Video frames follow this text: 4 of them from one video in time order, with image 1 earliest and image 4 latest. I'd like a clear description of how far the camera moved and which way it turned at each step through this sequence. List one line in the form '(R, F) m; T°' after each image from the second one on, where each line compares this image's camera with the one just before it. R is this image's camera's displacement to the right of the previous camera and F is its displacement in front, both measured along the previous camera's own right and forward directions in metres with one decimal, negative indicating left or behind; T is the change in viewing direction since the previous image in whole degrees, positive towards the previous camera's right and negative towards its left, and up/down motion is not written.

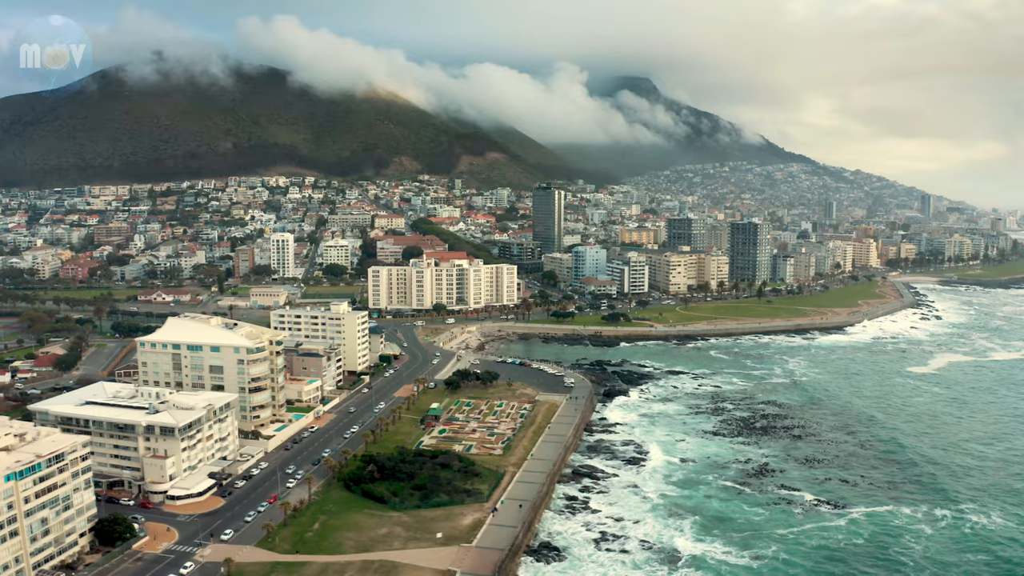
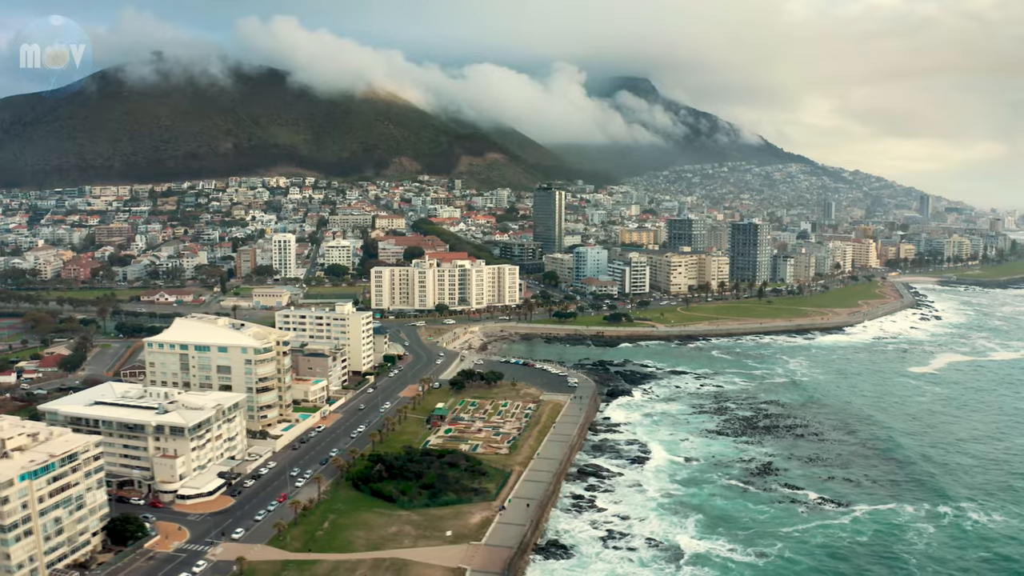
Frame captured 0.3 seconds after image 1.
(-0.4, -0.3) m; 0°
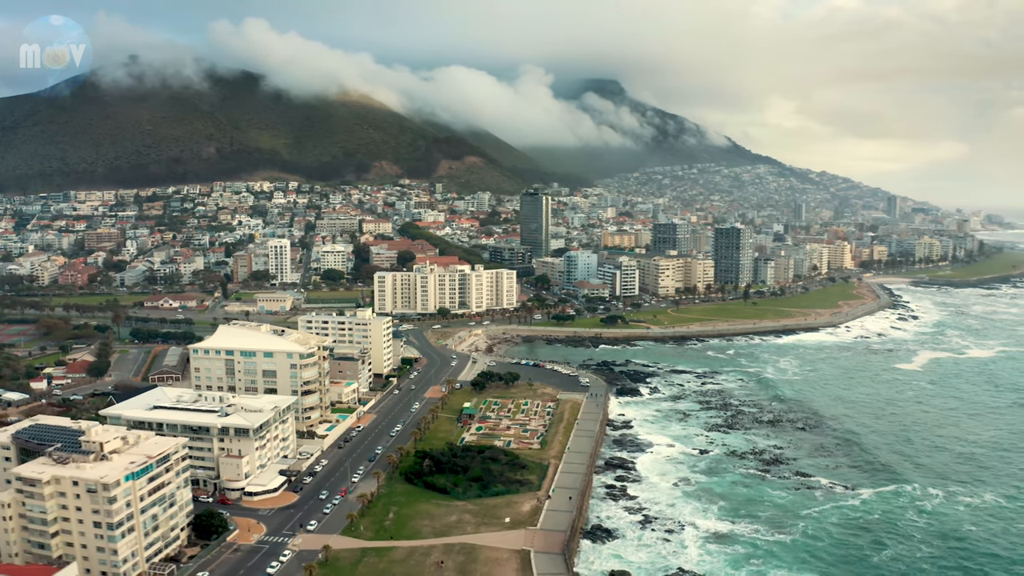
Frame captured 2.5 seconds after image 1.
(-3.7, -2.9) m; +2°
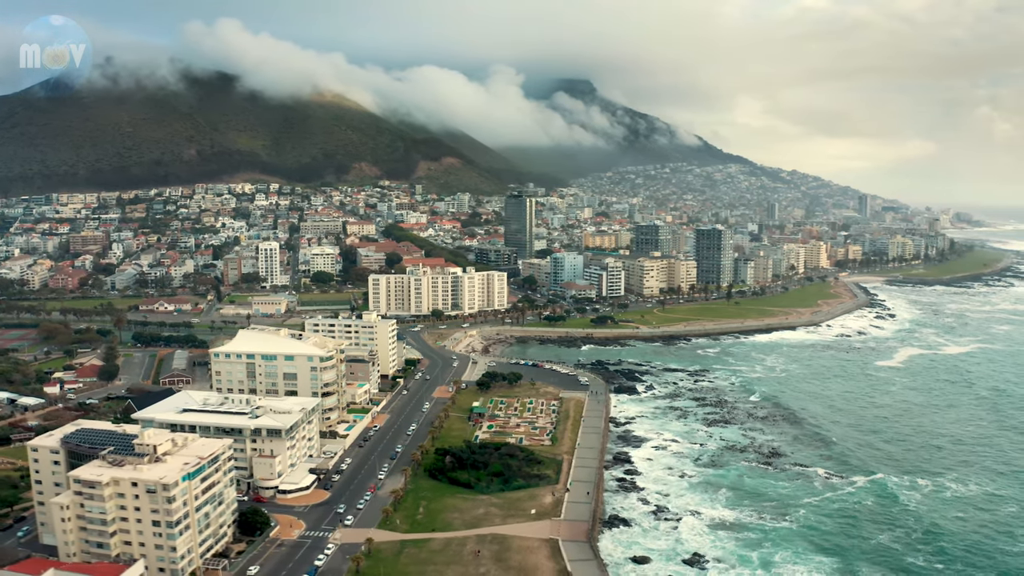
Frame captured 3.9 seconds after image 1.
(-2.4, -2.2) m; +2°
